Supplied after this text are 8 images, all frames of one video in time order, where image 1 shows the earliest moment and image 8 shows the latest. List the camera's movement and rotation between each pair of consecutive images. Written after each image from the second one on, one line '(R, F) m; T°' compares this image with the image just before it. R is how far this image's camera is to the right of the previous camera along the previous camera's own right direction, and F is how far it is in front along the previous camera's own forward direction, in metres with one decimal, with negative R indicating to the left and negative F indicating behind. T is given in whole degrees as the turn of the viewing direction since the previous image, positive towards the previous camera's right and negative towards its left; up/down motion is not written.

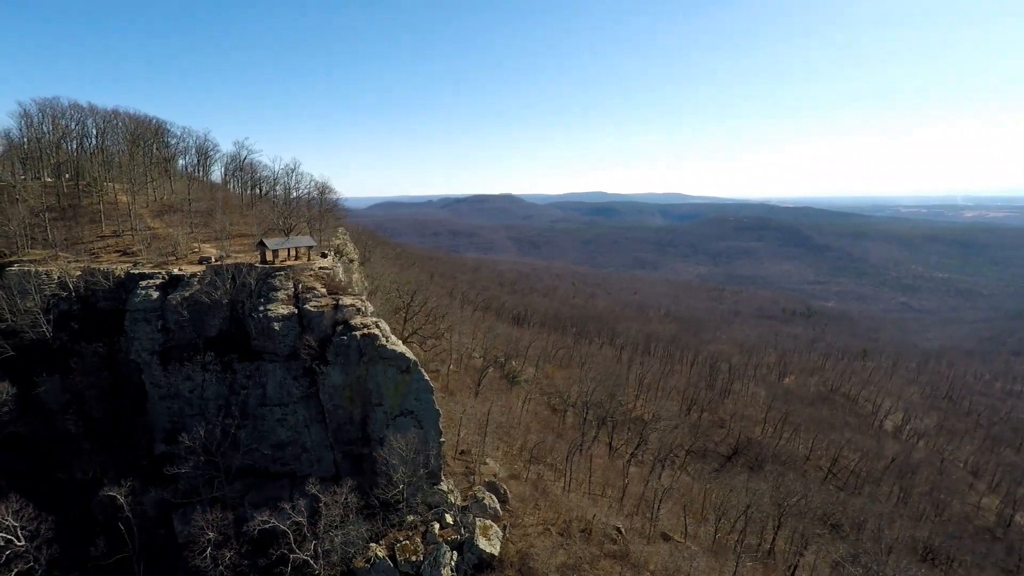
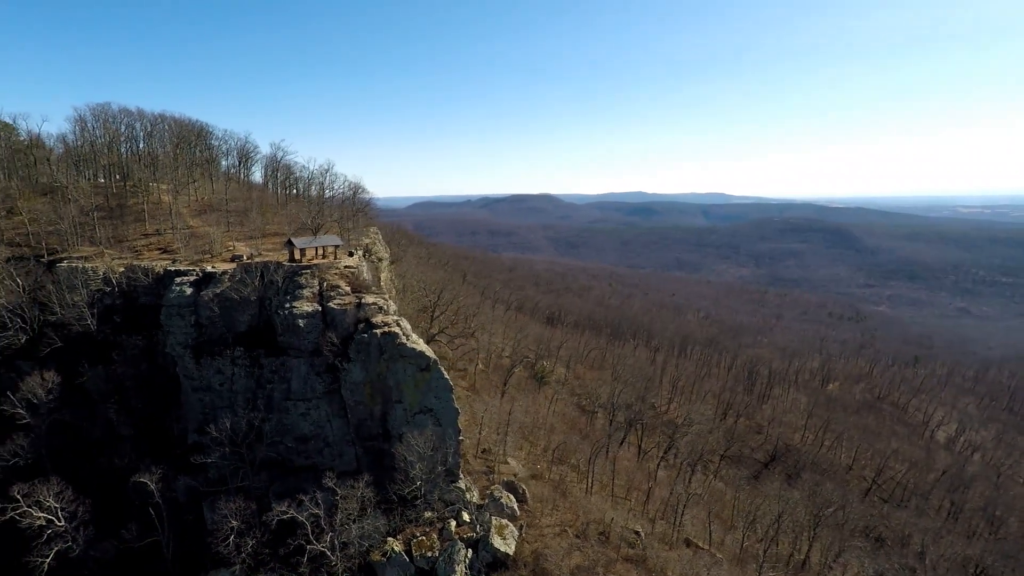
(+1.8, +0.3) m; -3°
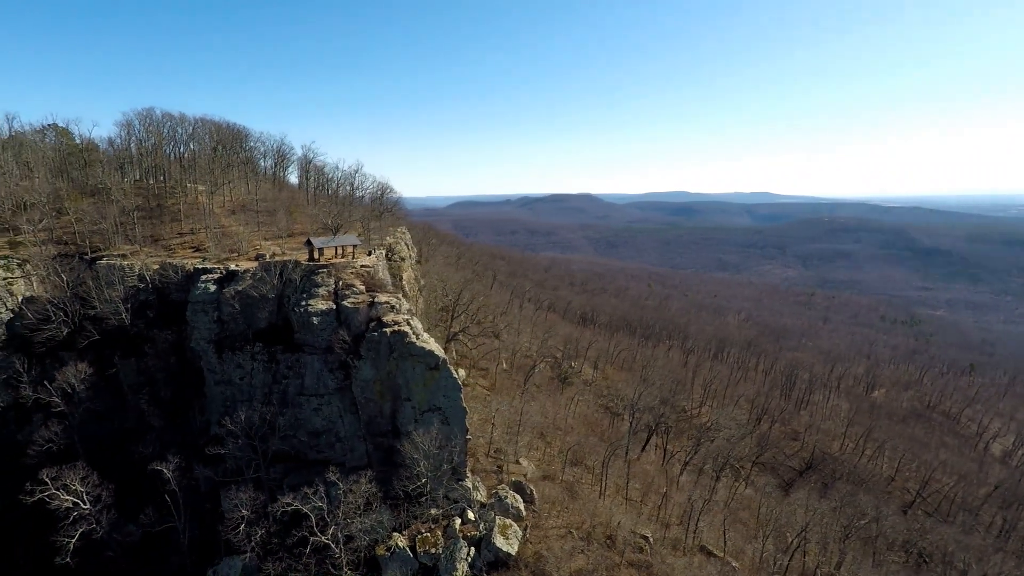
(+3.7, -0.4) m; -3°
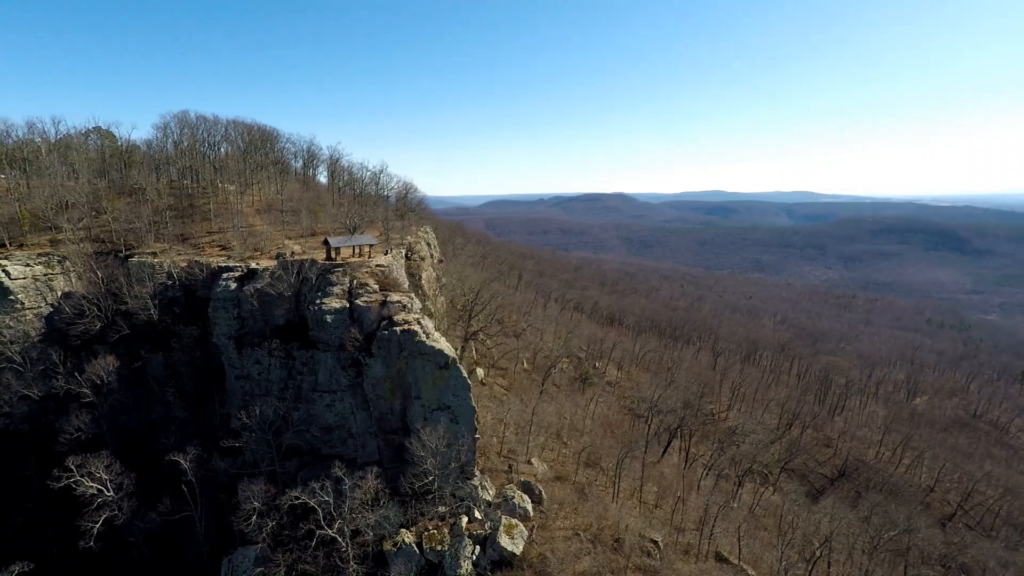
(+2.7, -0.1) m; -3°
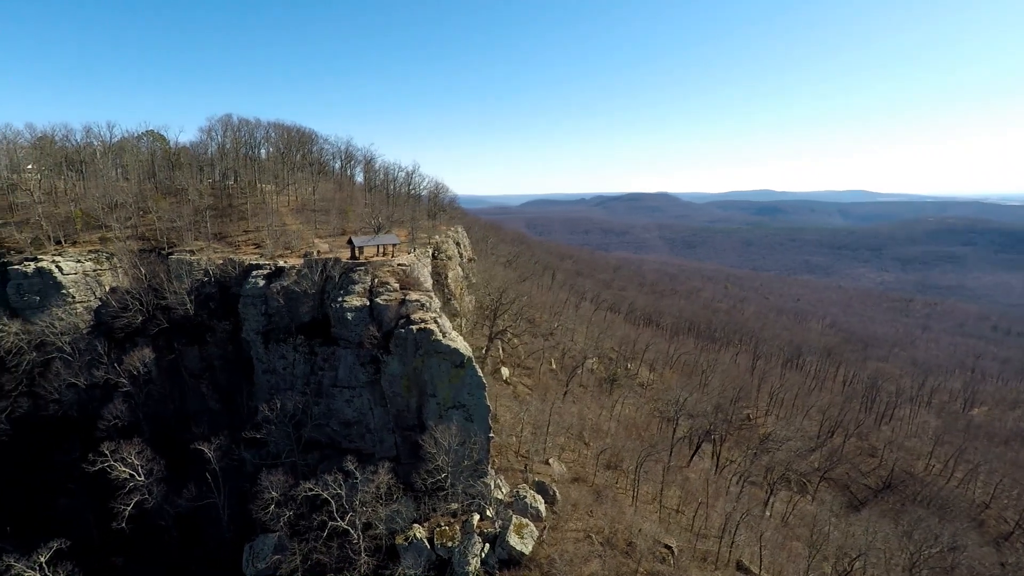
(+2.9, -0.2) m; -4°
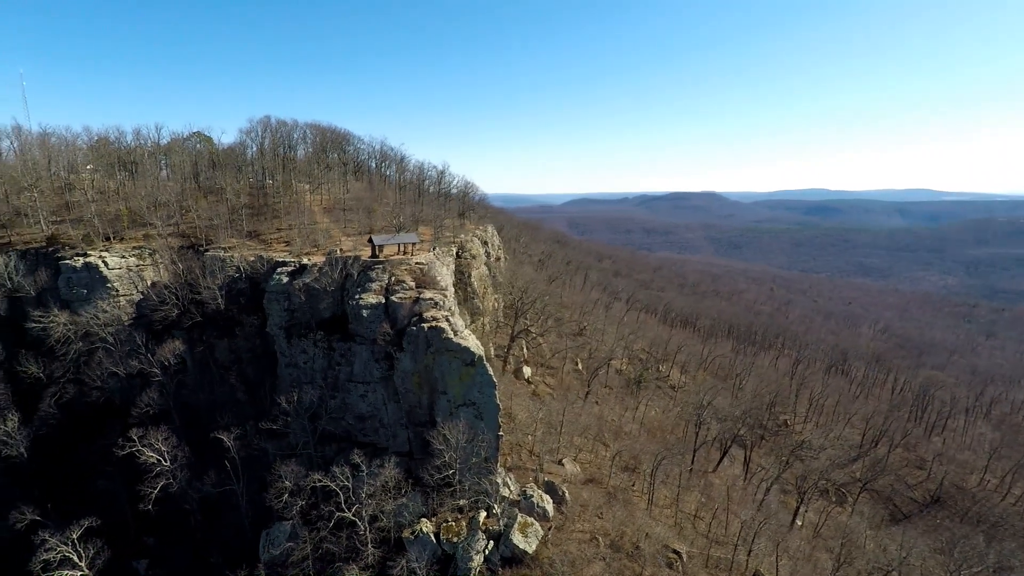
(+3.9, -0.5) m; -4°
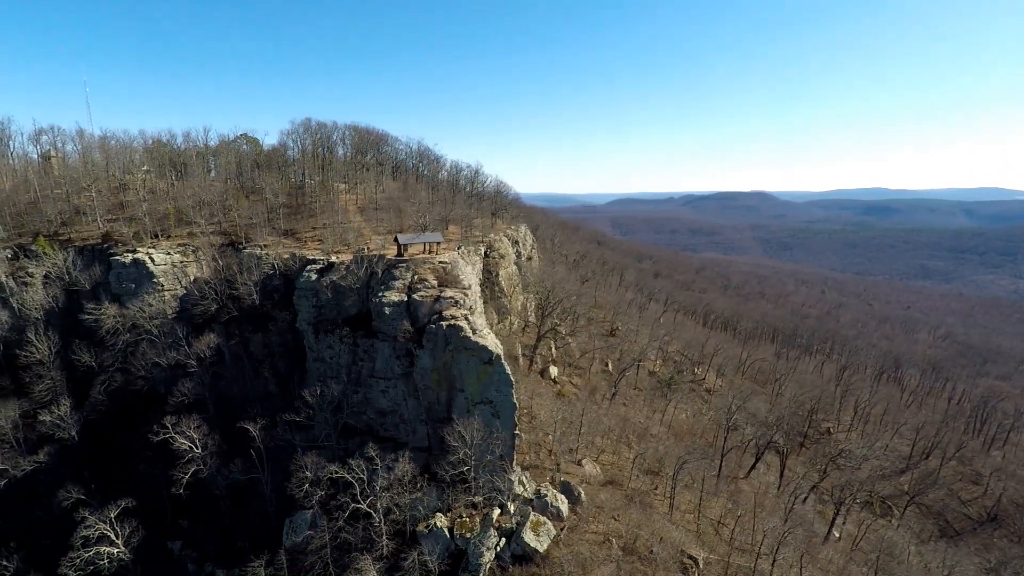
(+2.9, -0.3) m; -4°
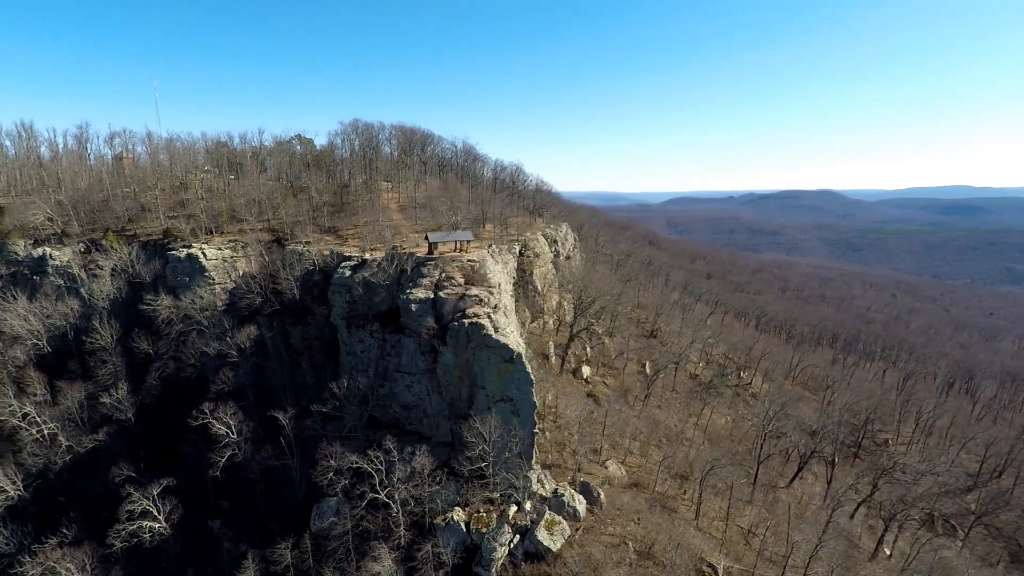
(+3.8, -0.4) m; -5°
